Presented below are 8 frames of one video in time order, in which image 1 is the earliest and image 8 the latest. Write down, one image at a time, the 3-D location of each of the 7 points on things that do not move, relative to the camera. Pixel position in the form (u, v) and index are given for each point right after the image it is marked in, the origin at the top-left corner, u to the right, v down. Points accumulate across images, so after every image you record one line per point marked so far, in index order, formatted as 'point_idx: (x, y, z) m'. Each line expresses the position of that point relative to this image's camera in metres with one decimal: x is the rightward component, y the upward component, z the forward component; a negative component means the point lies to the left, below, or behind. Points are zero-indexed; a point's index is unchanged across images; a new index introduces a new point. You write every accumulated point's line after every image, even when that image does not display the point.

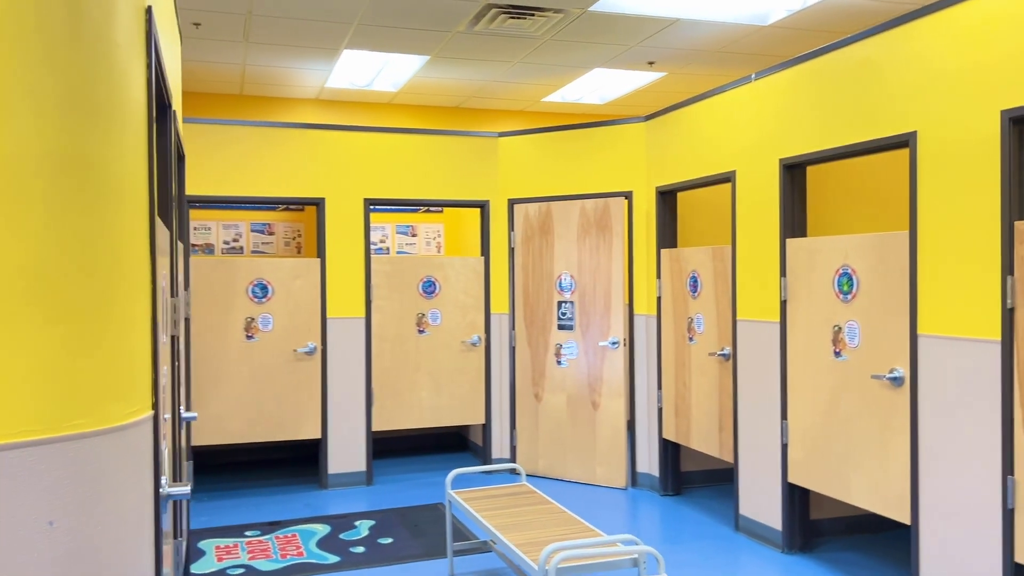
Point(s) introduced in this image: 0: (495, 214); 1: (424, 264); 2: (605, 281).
0: (-0.1, +0.5, +5.8) m
1: (-0.6, +0.2, +5.7) m
2: (+0.6, 0.0, +5.3) m
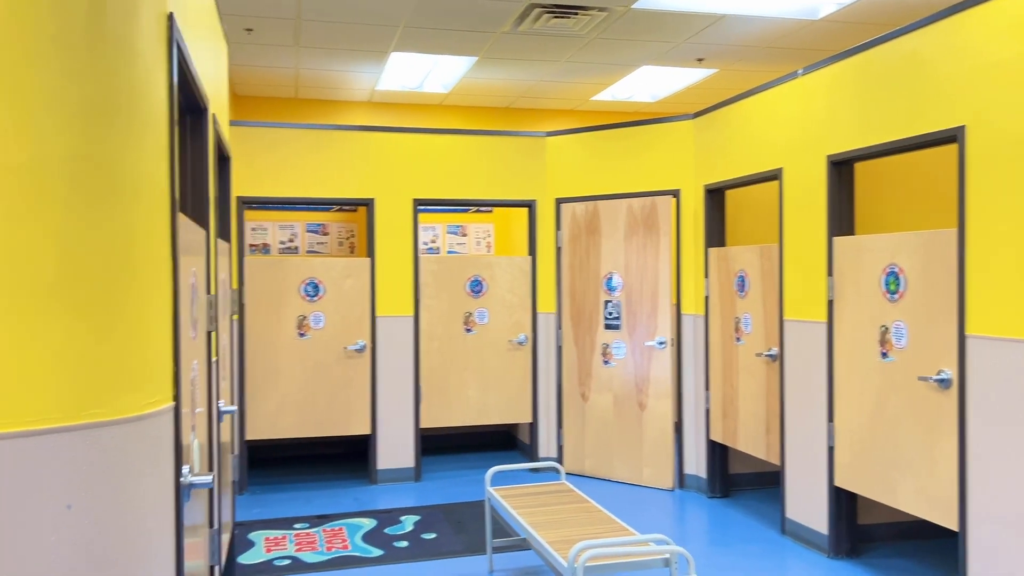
0: (+0.2, +0.5, +5.9) m
1: (-0.3, +0.2, +5.7) m
2: (+0.9, 0.0, +5.3) m
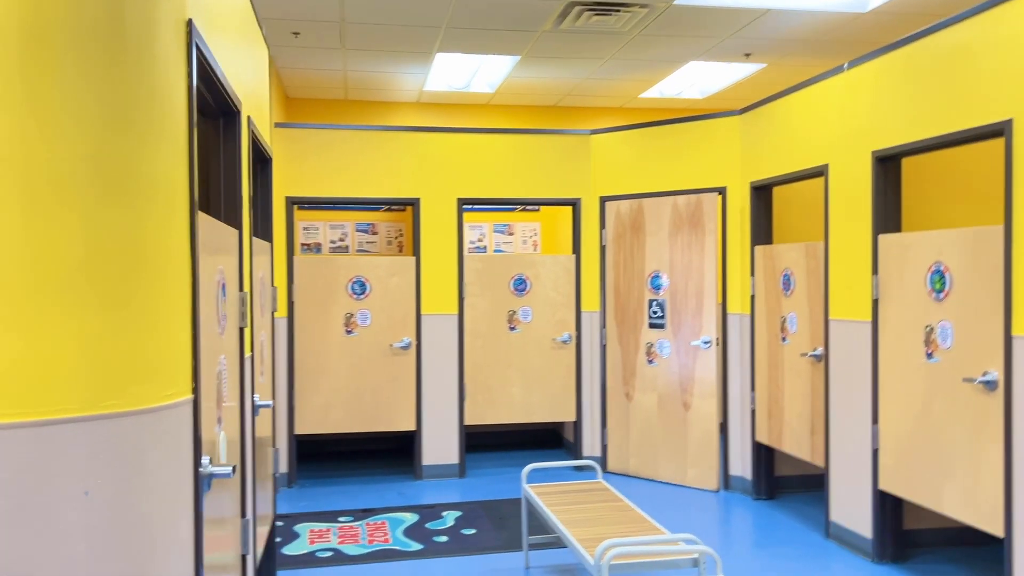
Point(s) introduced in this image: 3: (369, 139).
0: (+0.5, +0.5, +5.8) m
1: (0.0, +0.2, +5.8) m
2: (+1.1, 0.0, +5.2) m
3: (-0.9, +1.0, +5.6) m
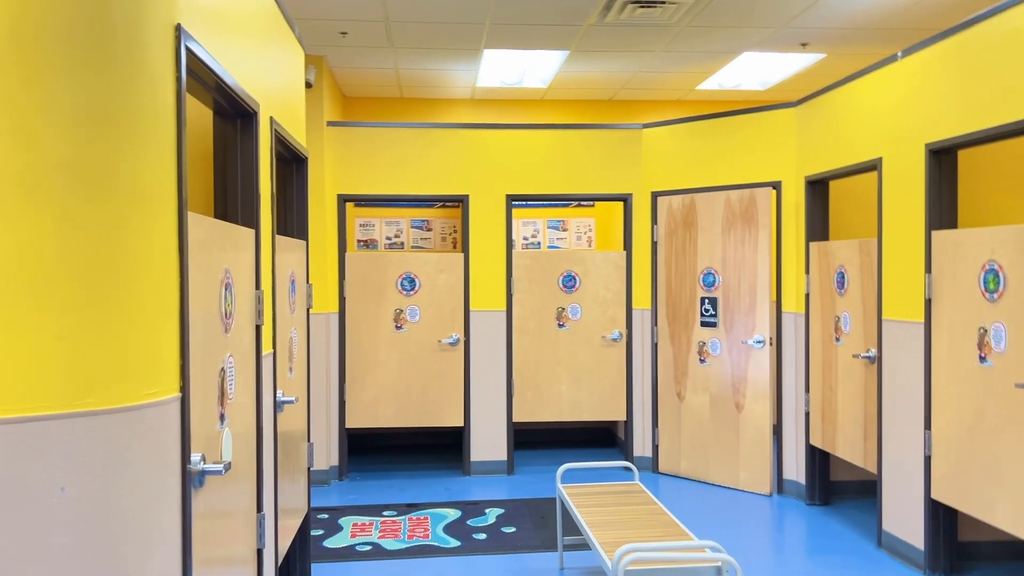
0: (+0.9, +0.5, +5.7) m
1: (+0.4, +0.2, +5.7) m
2: (+1.4, +0.1, +5.1) m
3: (-0.6, +1.0, +5.6) m
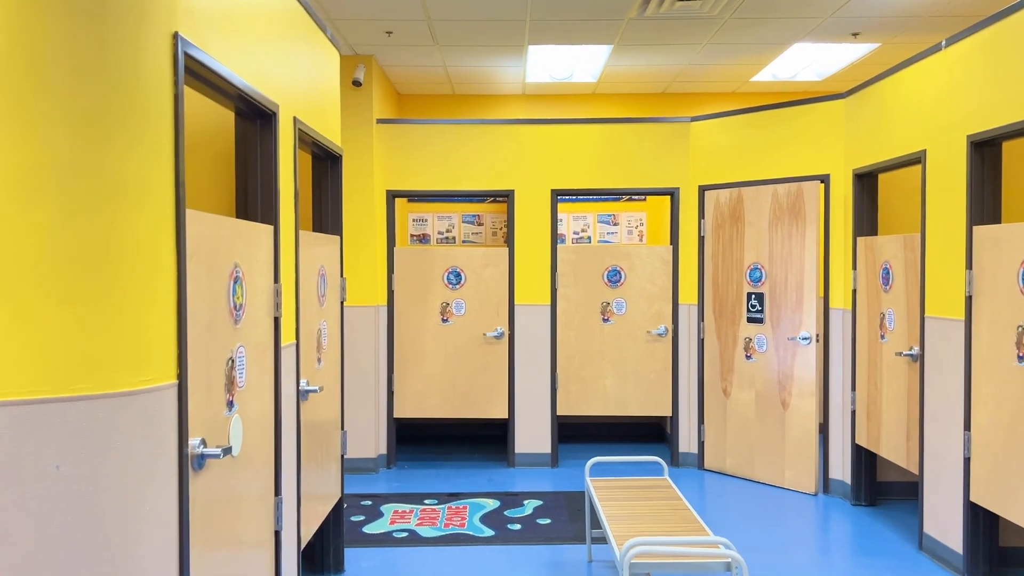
0: (+1.2, +0.6, +5.7) m
1: (+0.7, +0.2, +5.7) m
2: (+1.7, +0.1, +5.0) m
3: (-0.3, +1.0, +5.7) m
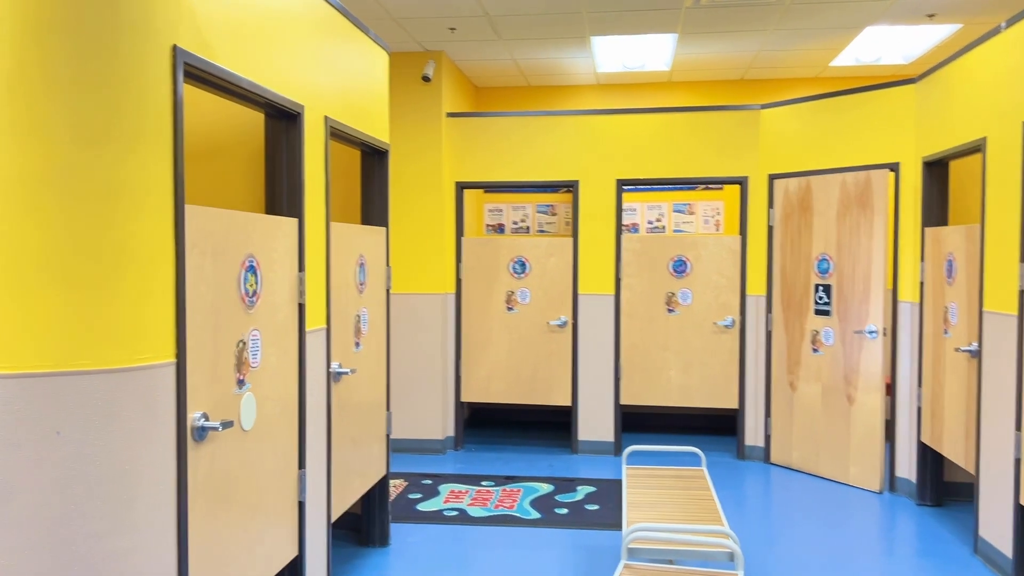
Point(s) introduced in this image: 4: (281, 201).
0: (+1.6, +0.6, +5.6) m
1: (+1.1, +0.3, +5.7) m
2: (+2.0, +0.1, +4.9) m
3: (+0.1, +1.1, +5.8) m
4: (-0.8, +0.3, +2.8) m
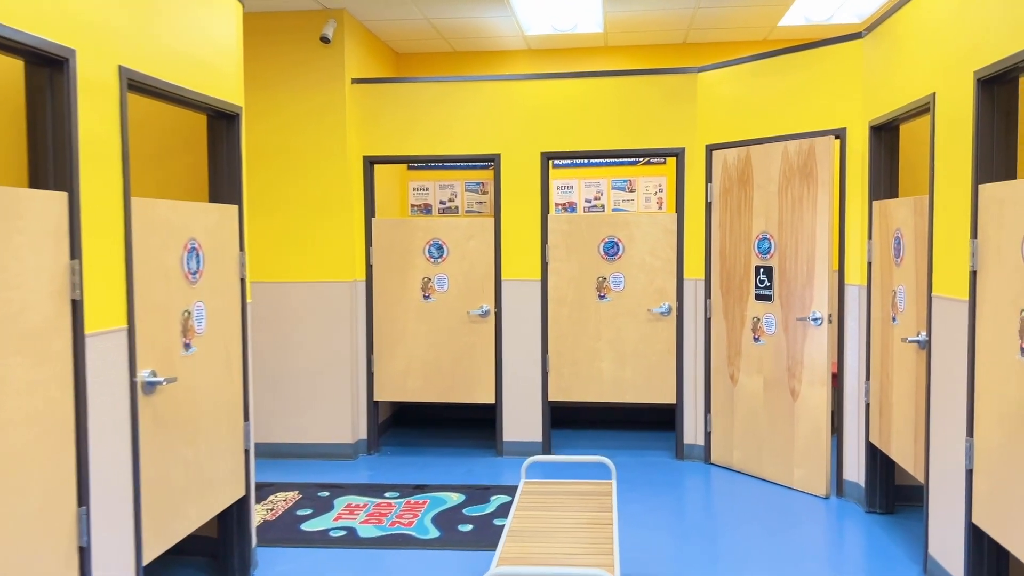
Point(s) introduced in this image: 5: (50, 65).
0: (+1.1, +0.7, +5.1) m
1: (+0.6, +0.4, +5.2) m
2: (+1.5, +0.2, +4.3) m
3: (-0.4, +1.2, +5.2) m
4: (-1.2, +0.3, +2.2) m
5: (-1.2, +0.6, +2.2) m
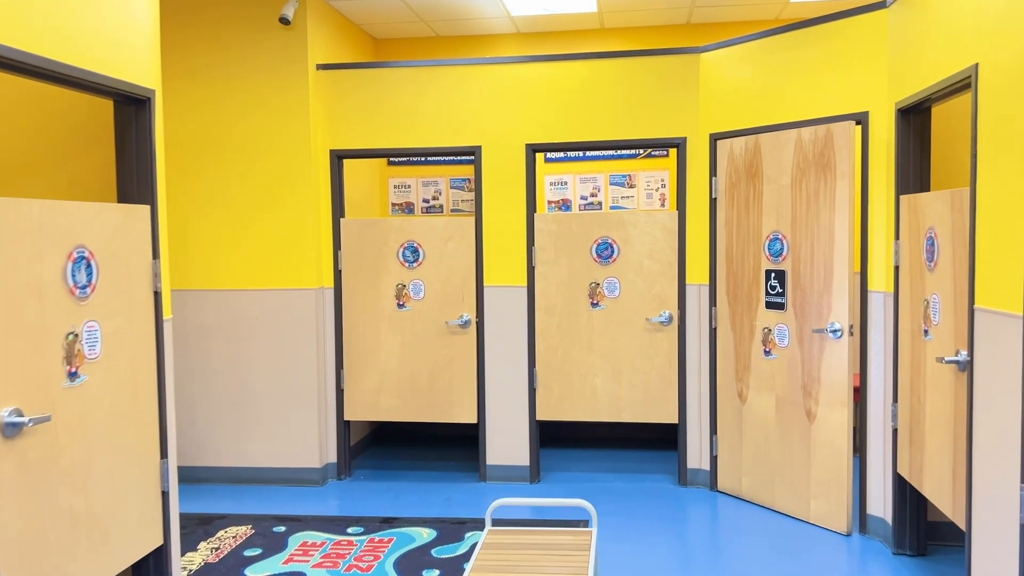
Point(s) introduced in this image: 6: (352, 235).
0: (+1.0, +0.7, +4.5) m
1: (+0.5, +0.4, +4.6) m
2: (+1.4, +0.2, +3.8) m
3: (-0.5, +1.2, +4.7) m
4: (-1.4, +0.3, +1.8) m
5: (-1.4, +0.5, +1.7) m
6: (-0.9, +0.3, +4.8) m
